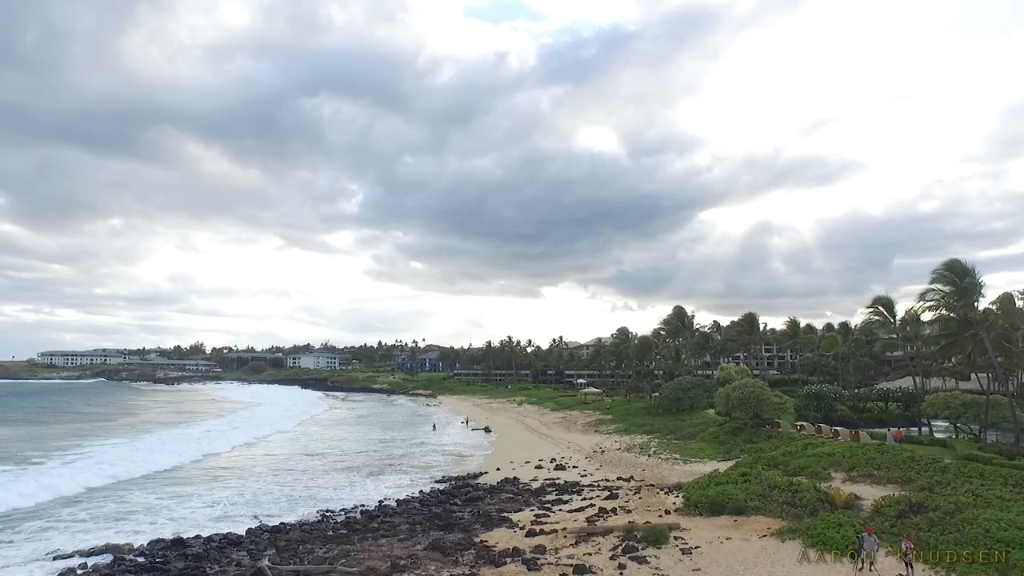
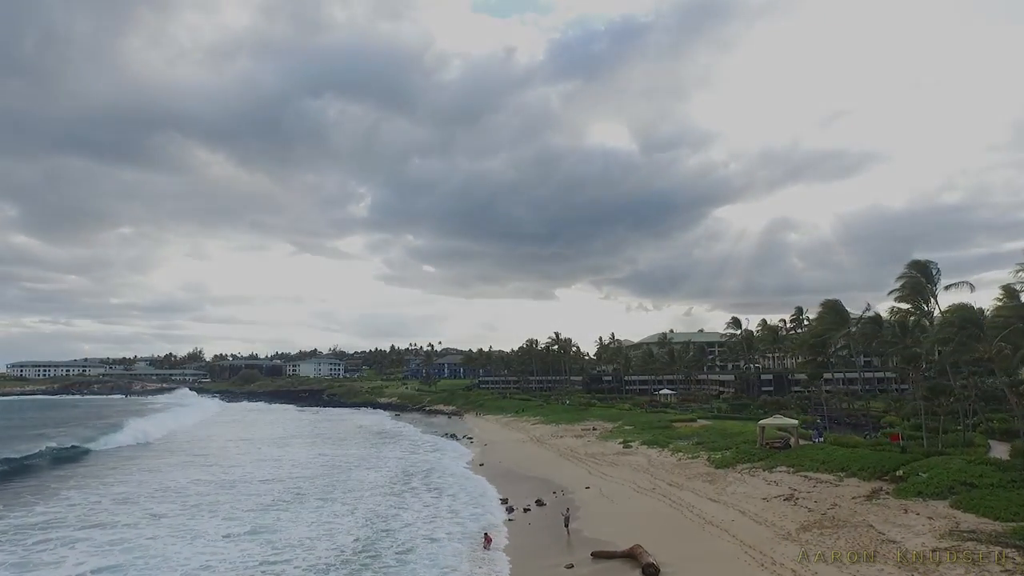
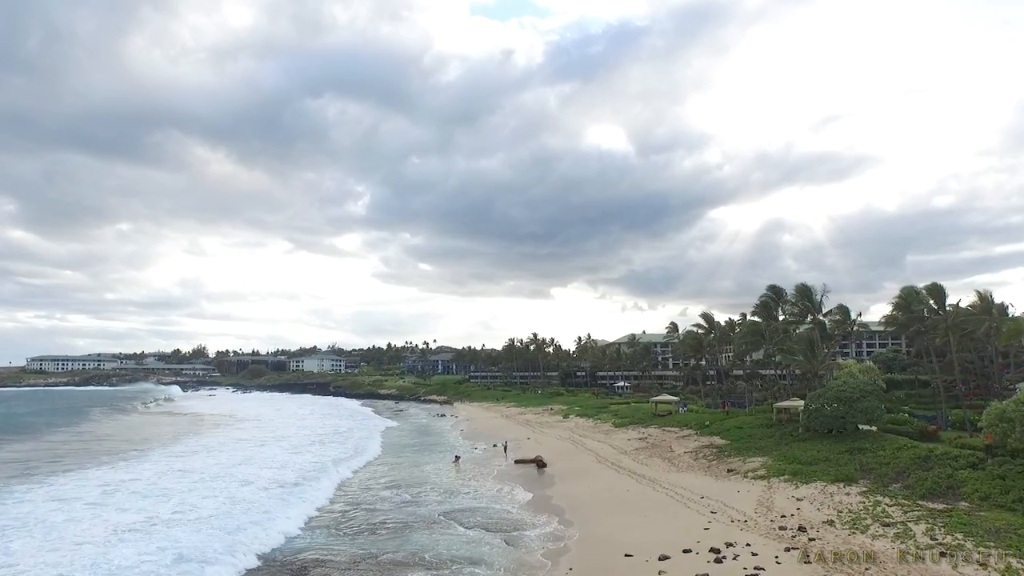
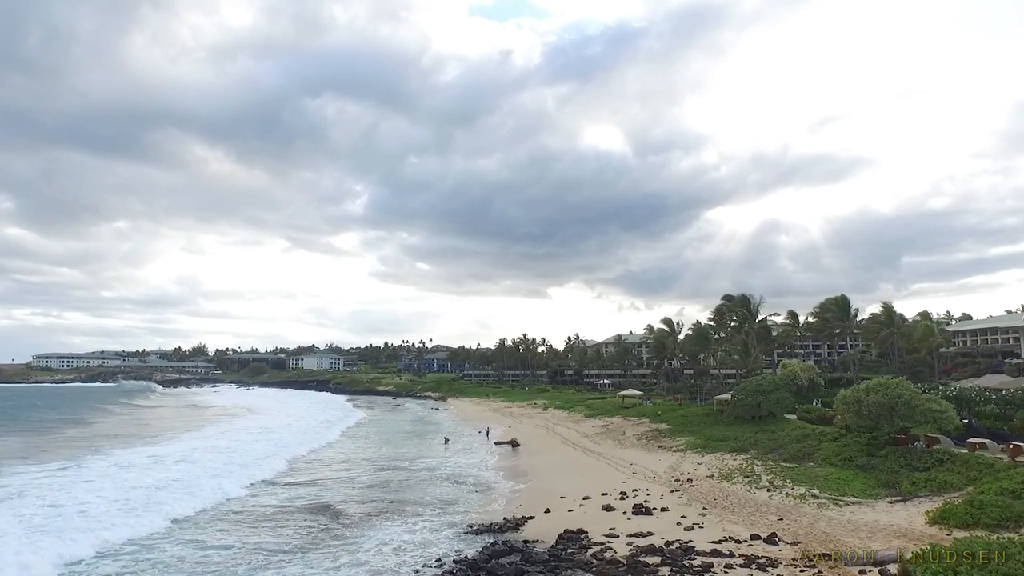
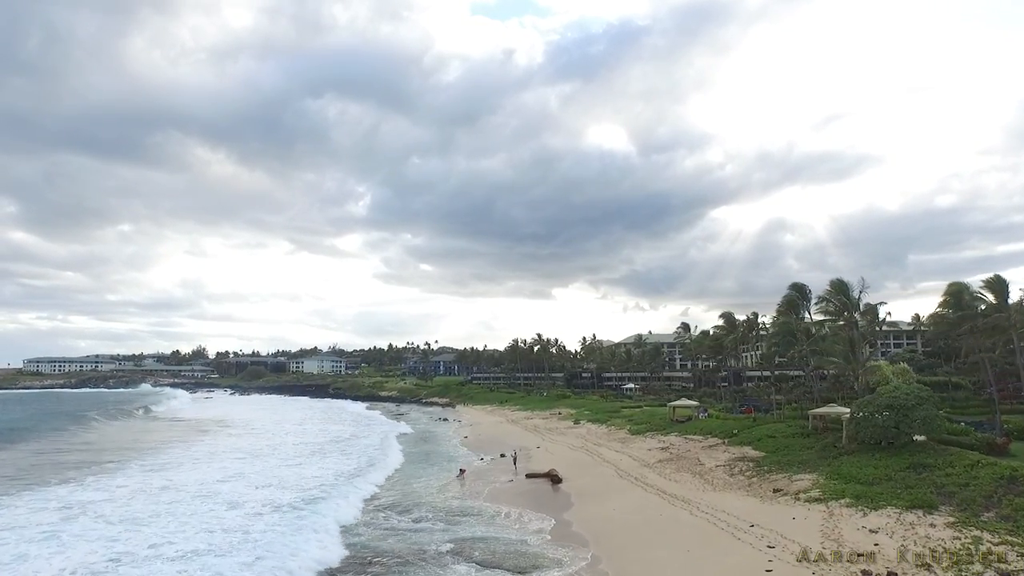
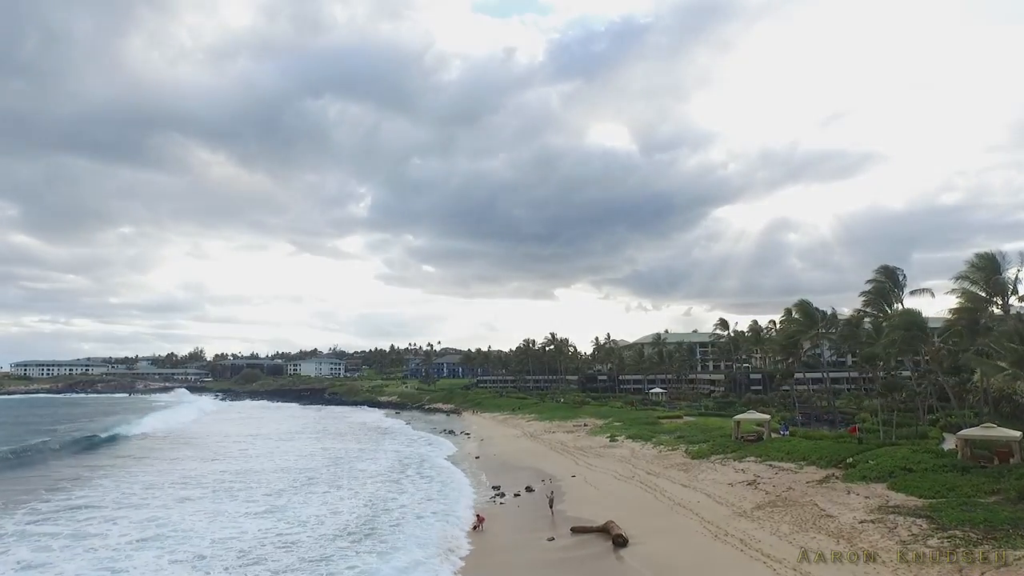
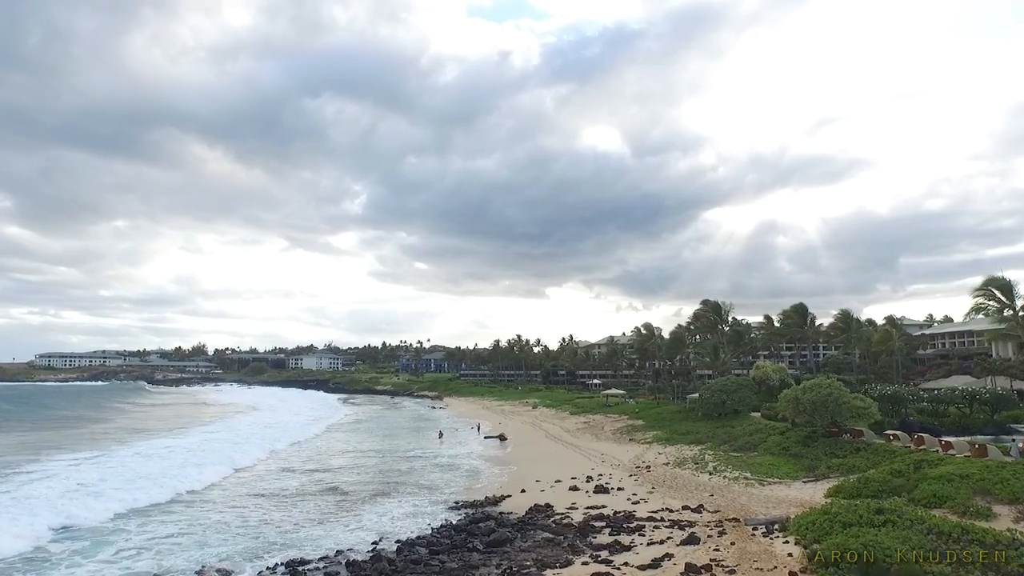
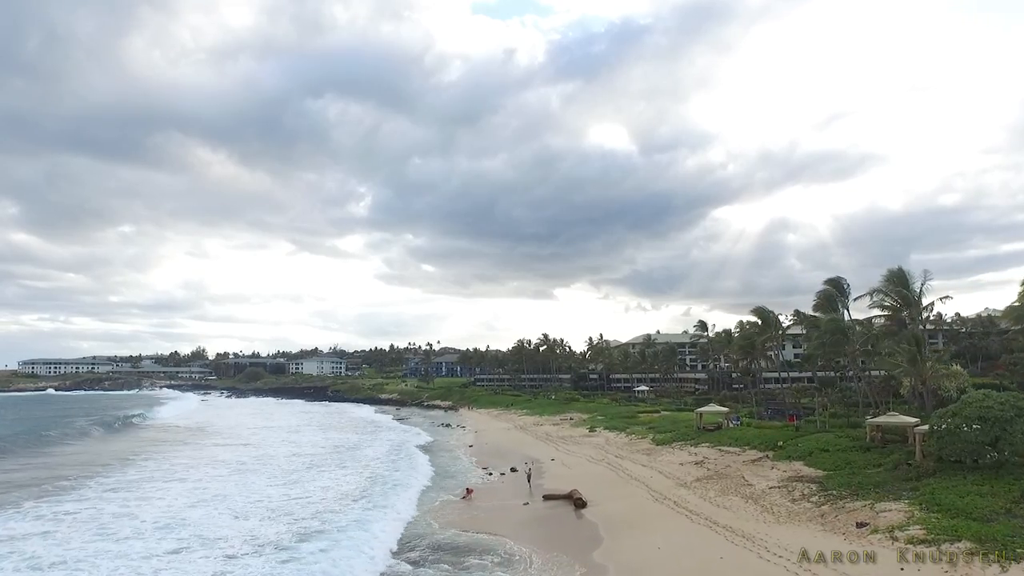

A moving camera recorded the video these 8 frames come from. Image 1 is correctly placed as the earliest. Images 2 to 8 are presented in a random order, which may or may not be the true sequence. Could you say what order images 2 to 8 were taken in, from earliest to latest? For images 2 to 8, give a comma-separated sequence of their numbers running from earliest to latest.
7, 4, 3, 5, 8, 6, 2
